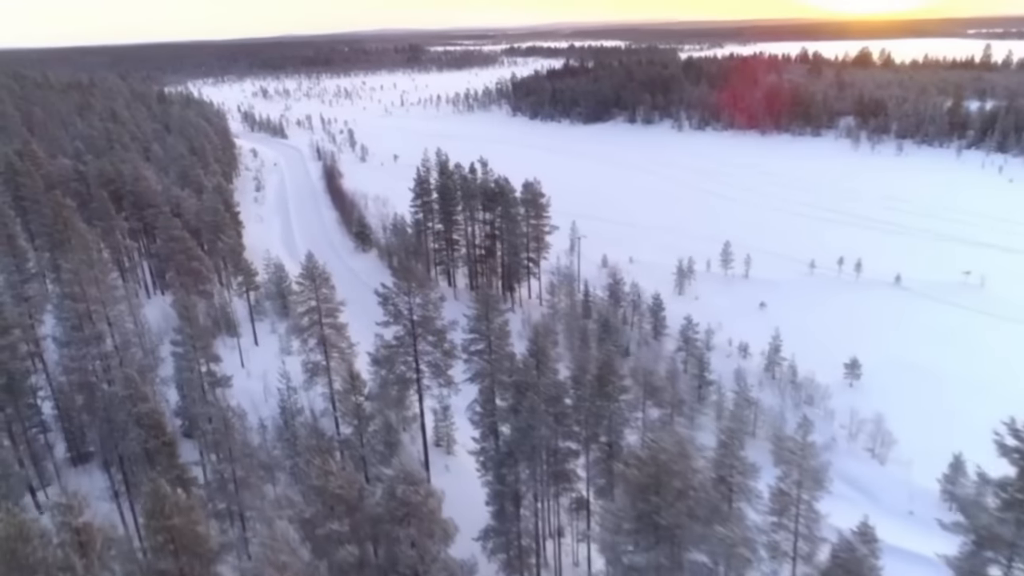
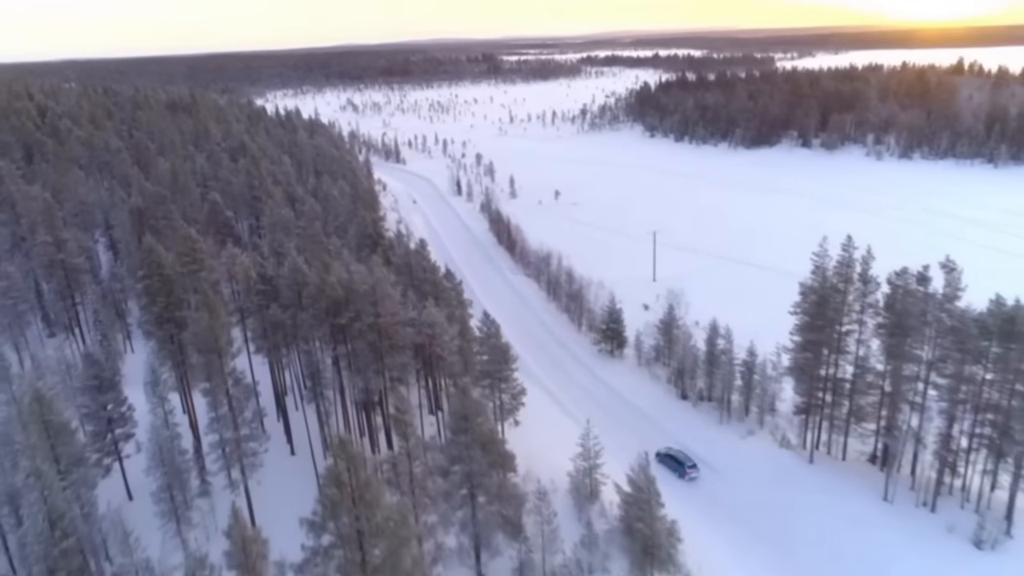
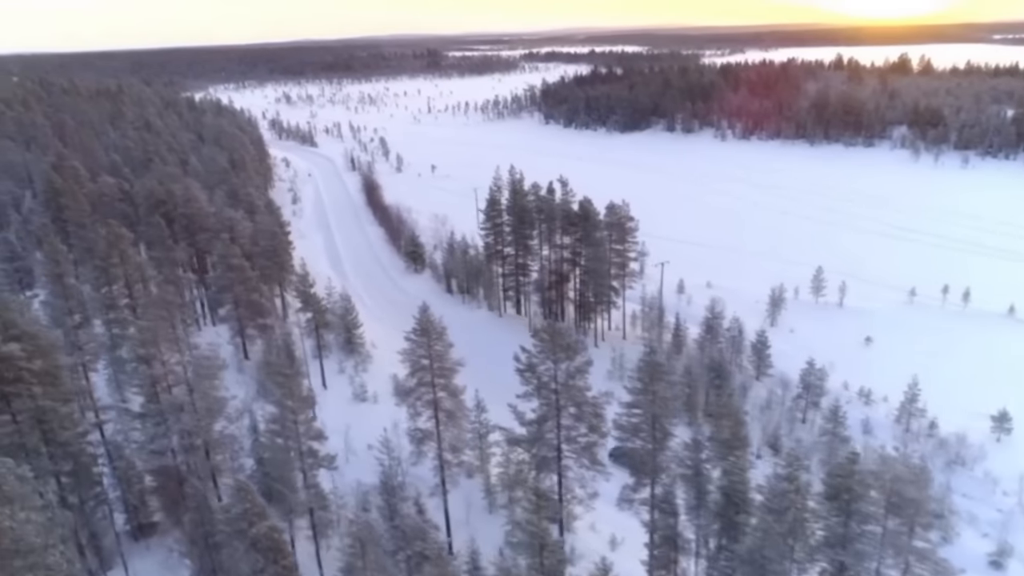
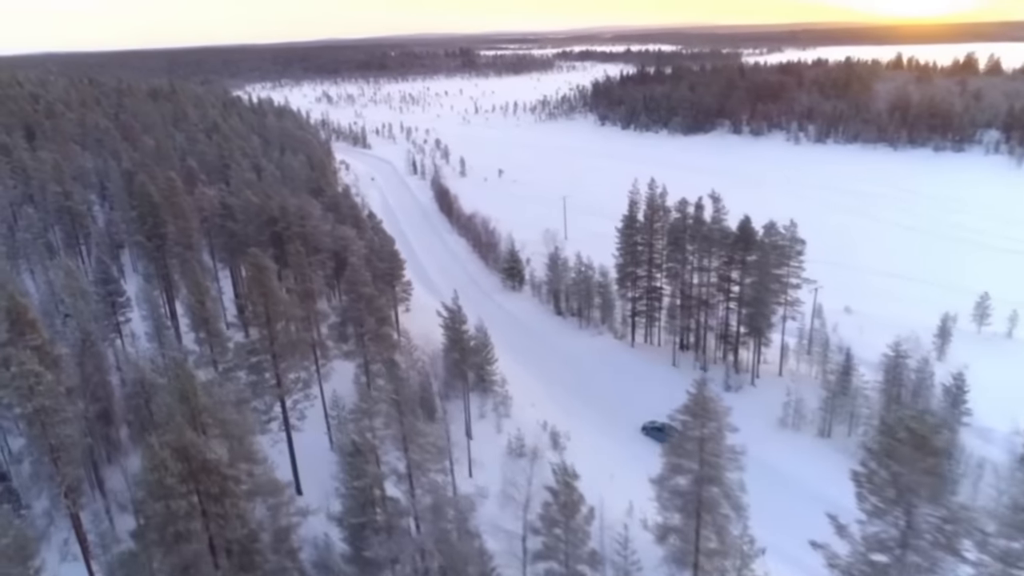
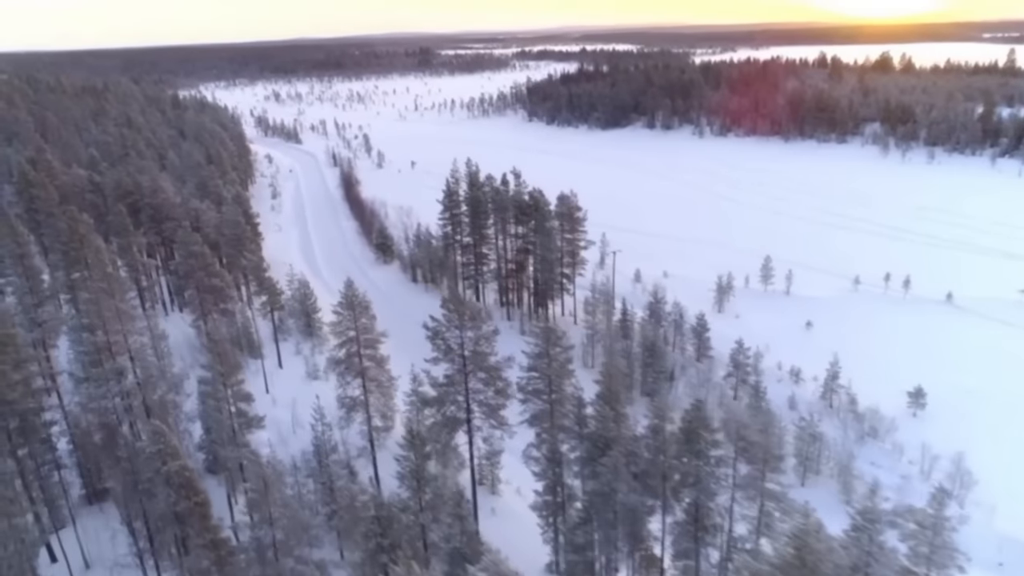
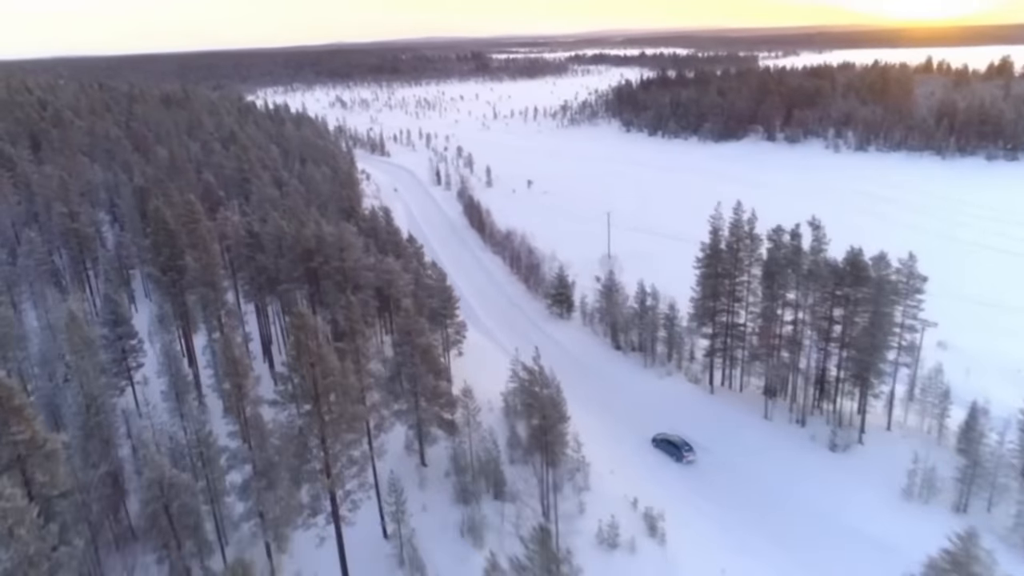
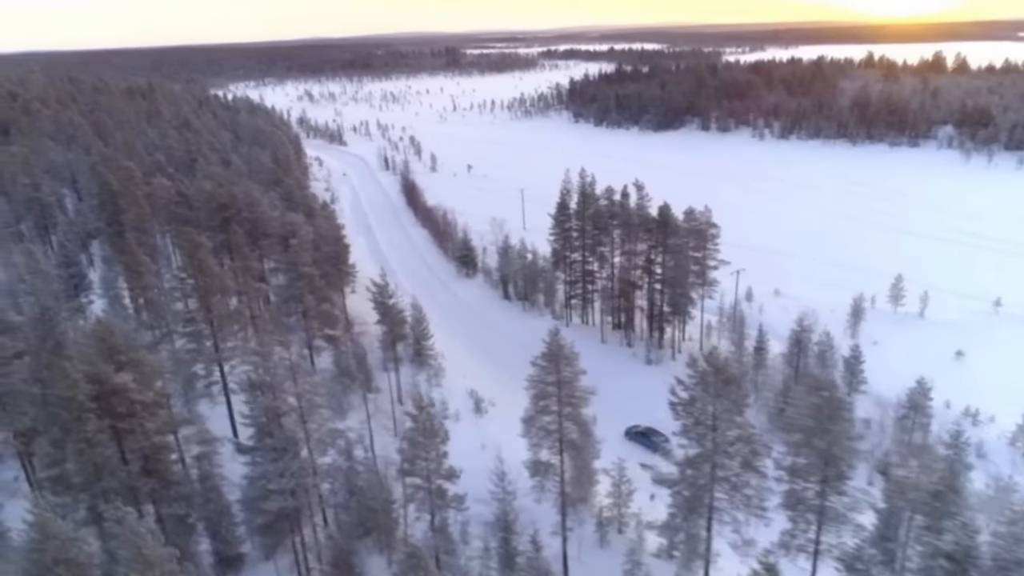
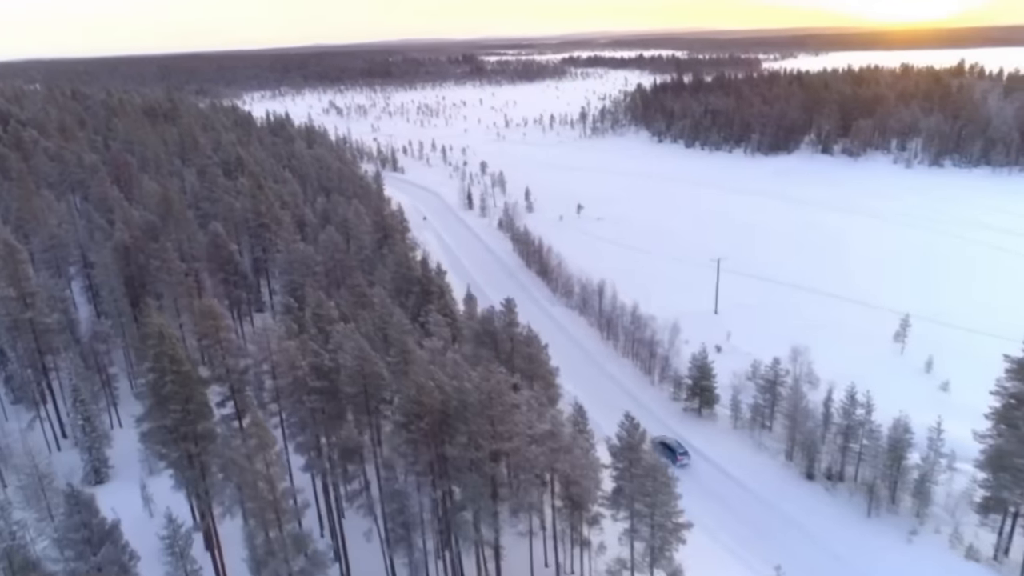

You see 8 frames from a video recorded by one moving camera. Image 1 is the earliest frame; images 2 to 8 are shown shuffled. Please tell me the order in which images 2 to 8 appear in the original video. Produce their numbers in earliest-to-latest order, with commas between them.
5, 3, 7, 4, 6, 2, 8
